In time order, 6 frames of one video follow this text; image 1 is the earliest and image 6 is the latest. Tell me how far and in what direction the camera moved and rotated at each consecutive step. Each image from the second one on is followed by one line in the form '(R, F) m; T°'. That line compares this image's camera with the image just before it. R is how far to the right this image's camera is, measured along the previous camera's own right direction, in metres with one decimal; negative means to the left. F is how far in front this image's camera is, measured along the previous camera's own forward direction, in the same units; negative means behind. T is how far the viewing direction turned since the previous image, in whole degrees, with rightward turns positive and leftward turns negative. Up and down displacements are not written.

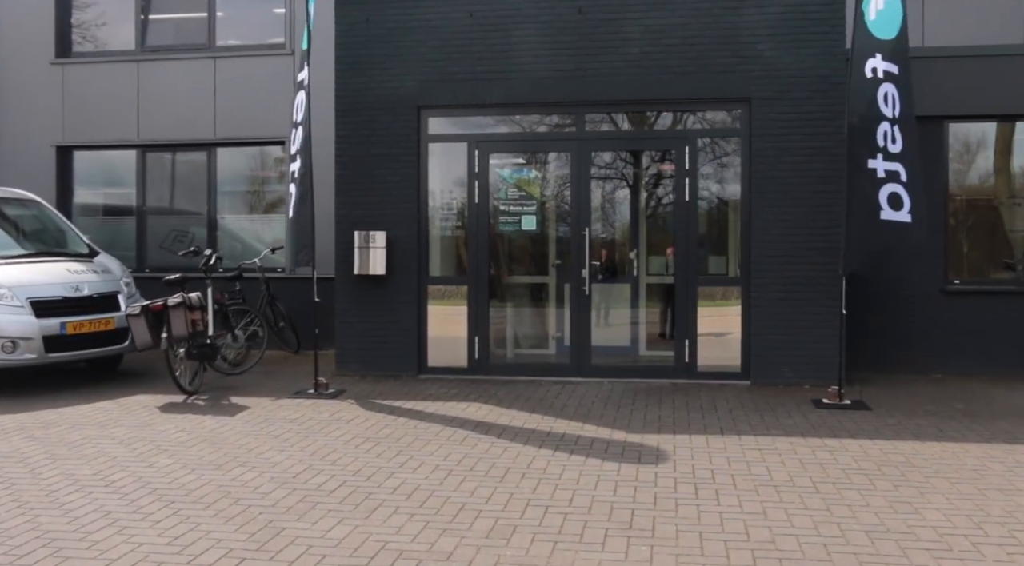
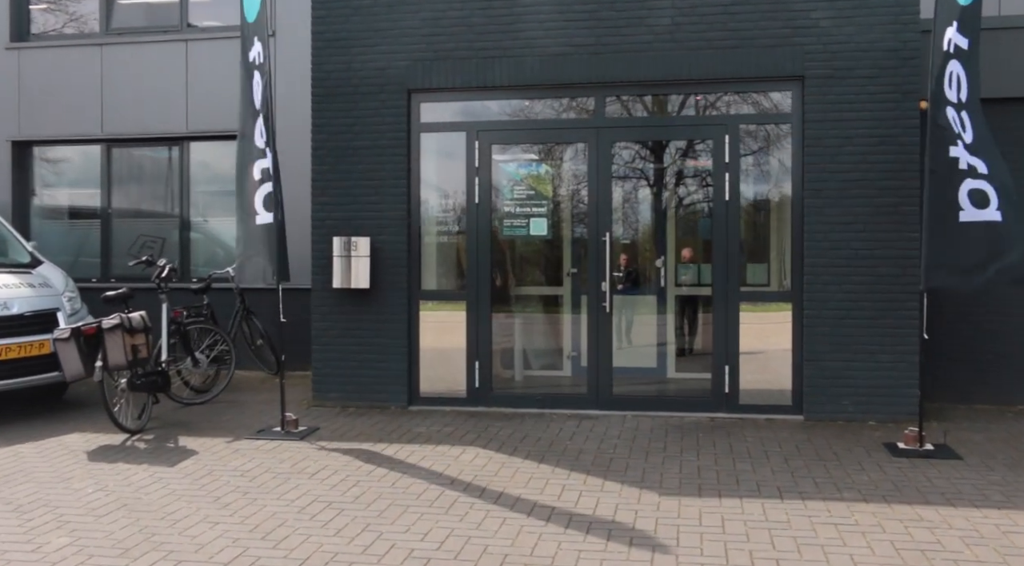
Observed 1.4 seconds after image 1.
(+0.1, +1.4) m; -1°
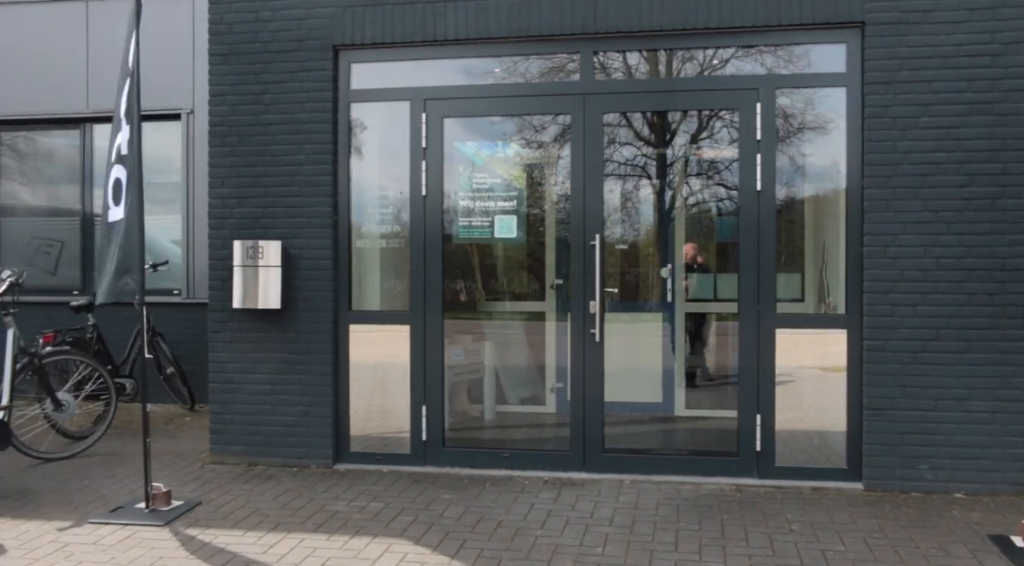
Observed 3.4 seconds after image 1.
(+0.3, +1.9) m; 0°
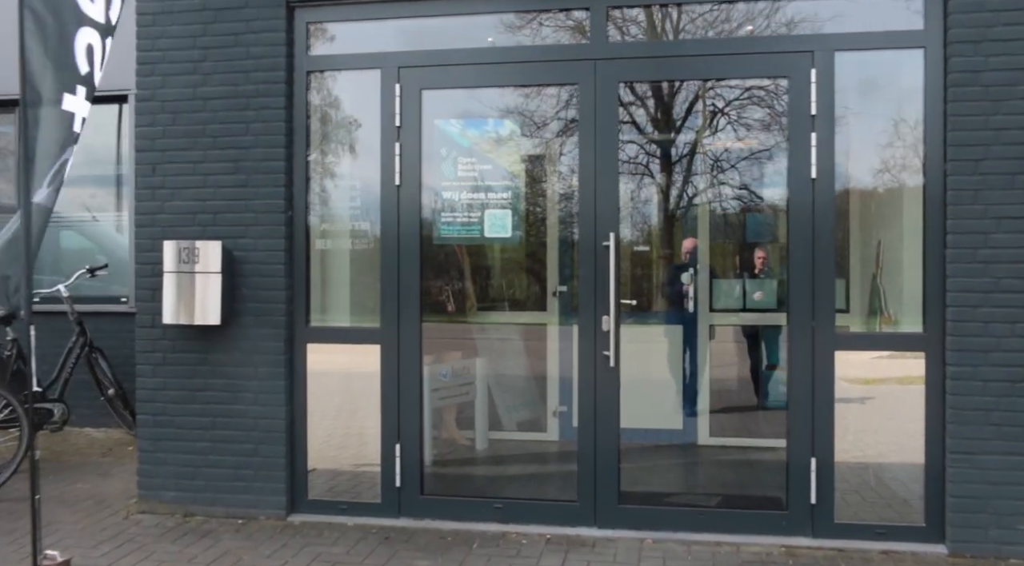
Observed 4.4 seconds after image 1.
(0.0, +1.1) m; 0°
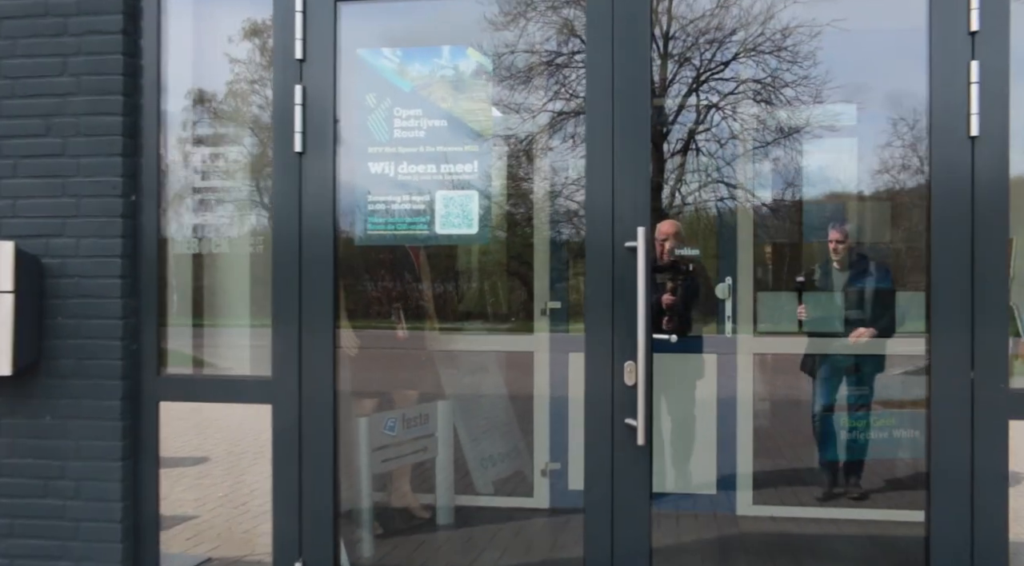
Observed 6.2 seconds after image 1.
(+0.1, +1.7) m; +1°
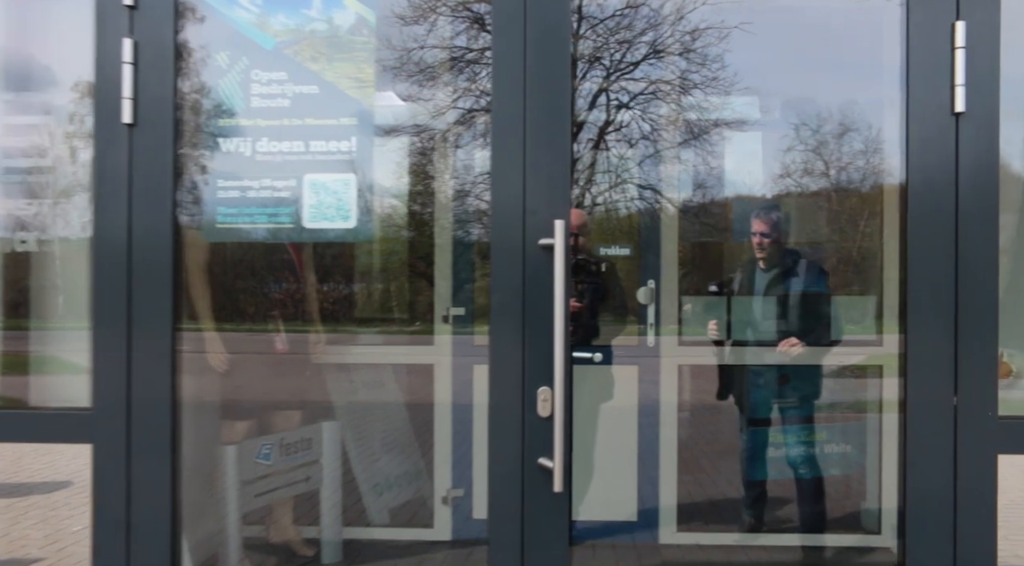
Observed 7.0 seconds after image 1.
(+0.1, +0.5) m; +6°
